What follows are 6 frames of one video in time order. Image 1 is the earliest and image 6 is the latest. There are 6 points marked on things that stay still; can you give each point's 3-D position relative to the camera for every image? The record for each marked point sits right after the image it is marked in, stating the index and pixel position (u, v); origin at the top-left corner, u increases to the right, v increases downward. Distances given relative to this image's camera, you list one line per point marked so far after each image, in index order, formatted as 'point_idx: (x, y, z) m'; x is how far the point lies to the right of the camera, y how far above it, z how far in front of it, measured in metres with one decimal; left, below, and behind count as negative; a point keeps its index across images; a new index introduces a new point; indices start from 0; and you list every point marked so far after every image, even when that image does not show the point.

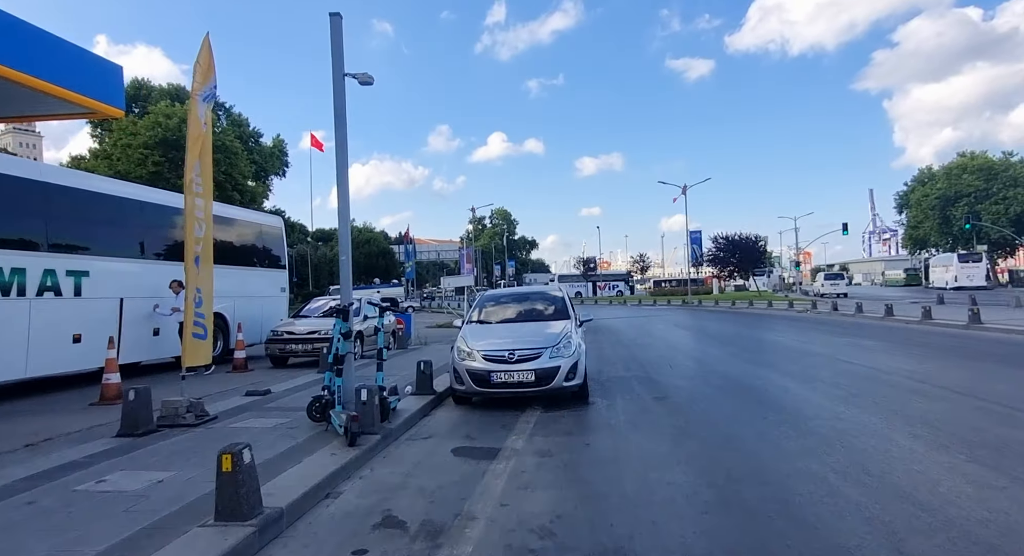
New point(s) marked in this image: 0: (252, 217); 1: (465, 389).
0: (-8.0, +1.9, +17.7) m
1: (-0.7, -1.6, +8.3) m
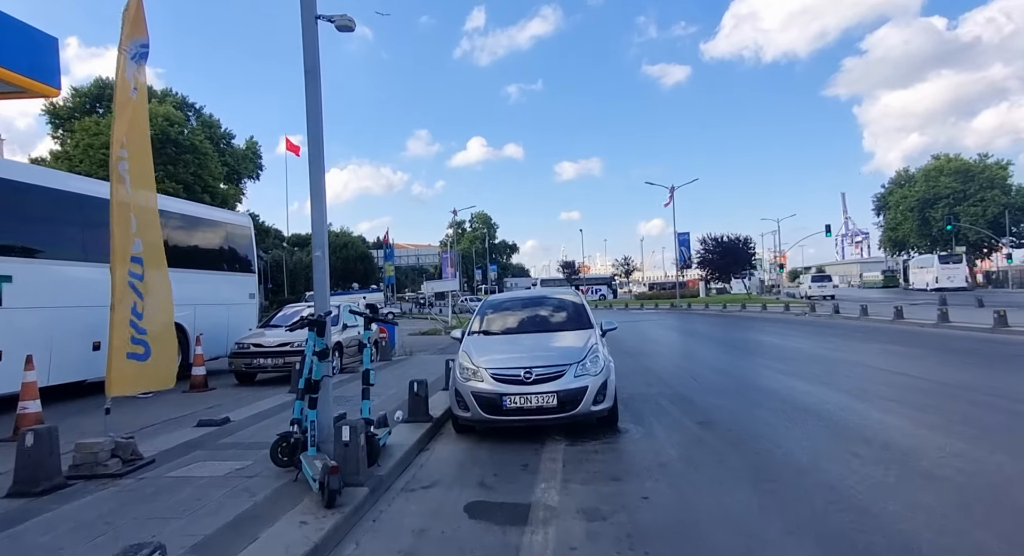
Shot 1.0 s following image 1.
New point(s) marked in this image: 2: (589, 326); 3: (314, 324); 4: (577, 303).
0: (-8.1, +1.8, +16.0) m
1: (-0.5, -1.6, +6.7) m
2: (+1.2, -0.7, +8.5) m
3: (-1.7, -0.4, +5.0) m
4: (+1.1, -0.4, +9.3) m
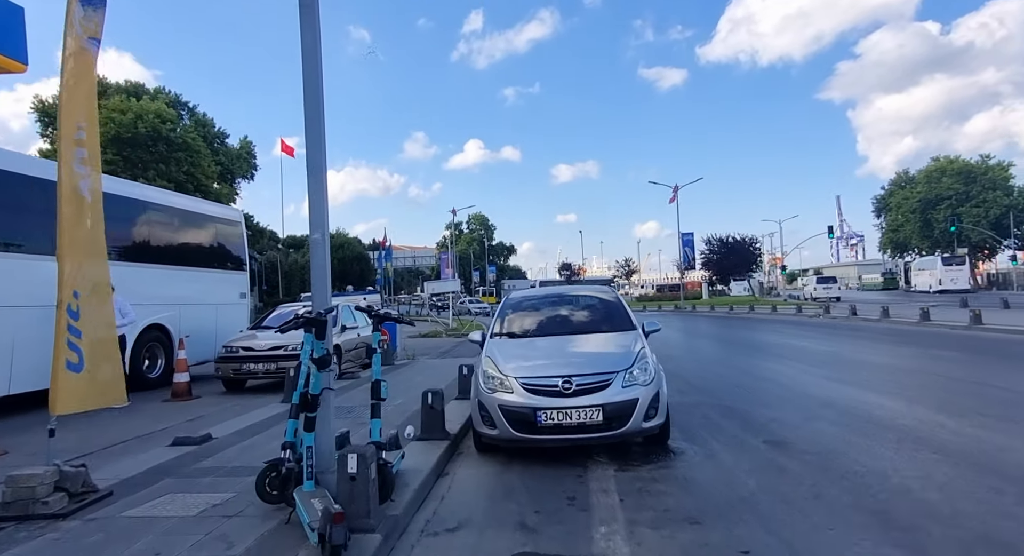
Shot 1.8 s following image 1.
0: (-7.9, +1.8, +14.8) m
1: (-0.1, -1.5, +5.7) m
2: (+1.5, -0.6, +7.5) m
3: (-1.4, -0.3, +3.9) m
4: (+1.4, -0.3, +8.2) m
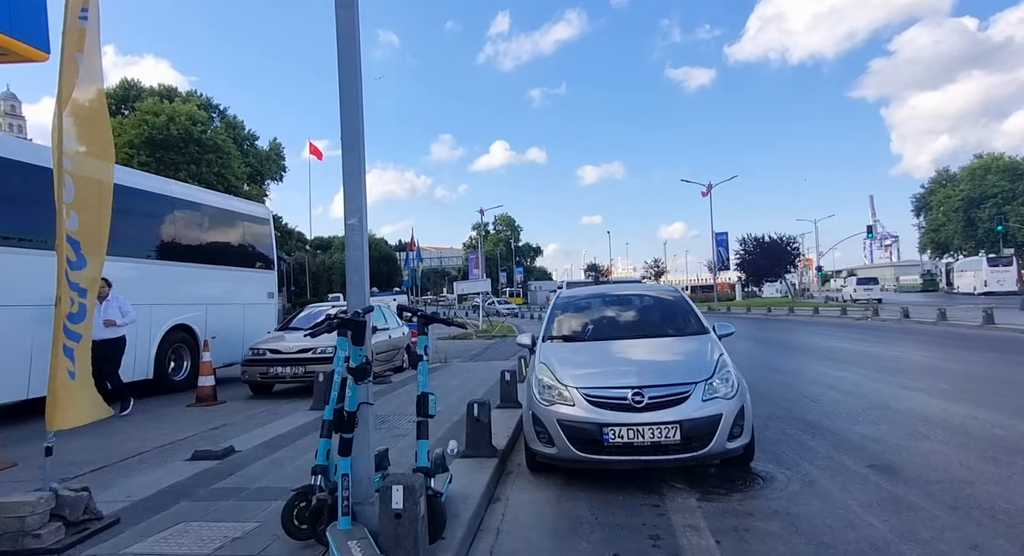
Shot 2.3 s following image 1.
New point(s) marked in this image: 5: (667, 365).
0: (-7.0, +1.8, +14.4) m
1: (+0.4, -1.5, +4.9) m
2: (+2.1, -0.6, +6.6) m
3: (-1.0, -0.3, +3.2) m
4: (+2.0, -0.3, +7.4) m
5: (+1.4, -0.8, +5.0) m
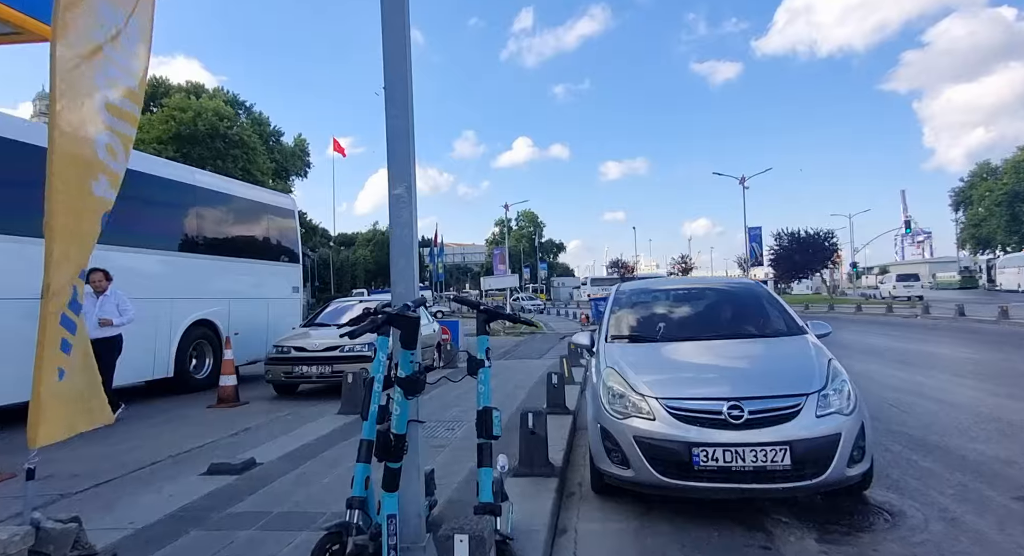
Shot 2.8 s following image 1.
0: (-6.1, +2.0, +13.9) m
1: (+0.9, -1.4, +4.1) m
2: (+2.7, -0.5, +5.8) m
3: (-0.5, -0.2, +2.5) m
4: (+2.6, -0.2, +6.5) m
5: (+1.8, -0.7, +4.2) m
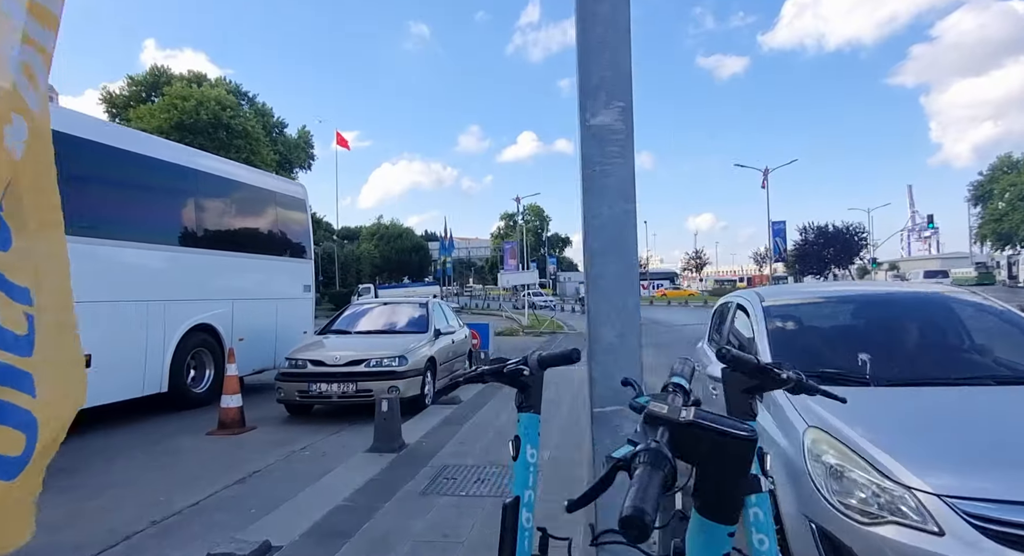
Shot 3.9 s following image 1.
0: (-5.3, +2.0, +12.3) m
1: (+1.6, -1.5, +2.5) m
2: (+3.4, -0.6, +4.2) m
3: (+0.3, -0.3, +0.9) m
4: (+3.4, -0.2, +4.9) m
5: (+2.6, -0.7, +2.6) m
